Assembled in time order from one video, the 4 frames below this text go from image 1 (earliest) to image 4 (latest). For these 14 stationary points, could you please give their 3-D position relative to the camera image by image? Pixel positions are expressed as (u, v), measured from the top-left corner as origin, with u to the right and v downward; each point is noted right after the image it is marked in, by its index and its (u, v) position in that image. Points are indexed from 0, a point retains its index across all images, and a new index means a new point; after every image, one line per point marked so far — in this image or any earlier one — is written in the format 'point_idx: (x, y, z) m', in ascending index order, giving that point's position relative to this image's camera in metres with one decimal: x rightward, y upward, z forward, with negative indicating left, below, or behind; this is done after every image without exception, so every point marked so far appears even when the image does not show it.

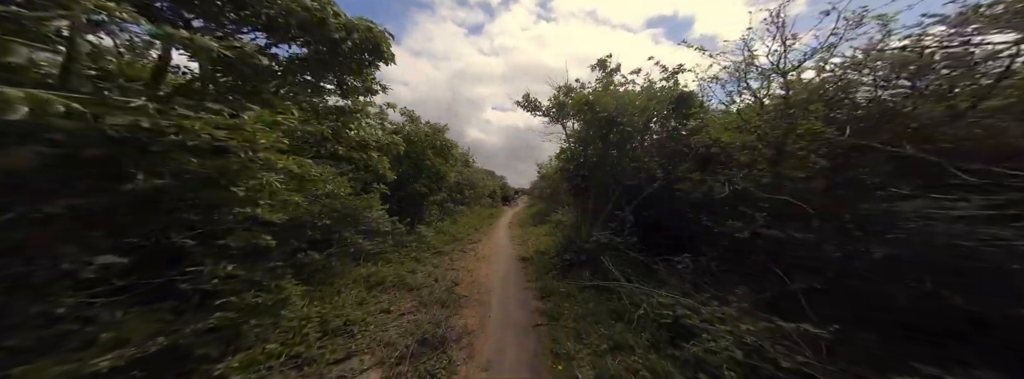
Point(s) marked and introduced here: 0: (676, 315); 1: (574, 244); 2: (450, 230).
0: (+2.4, -1.8, +3.5) m
1: (+1.8, -1.7, +7.3) m
2: (-3.0, -2.0, +11.4) m
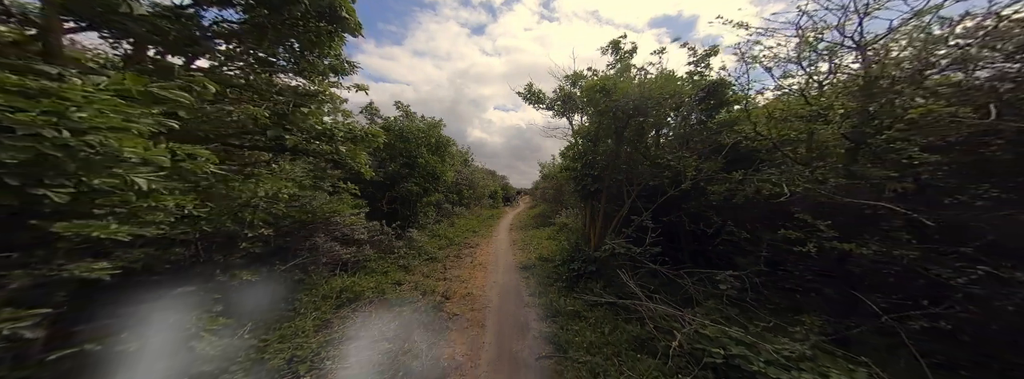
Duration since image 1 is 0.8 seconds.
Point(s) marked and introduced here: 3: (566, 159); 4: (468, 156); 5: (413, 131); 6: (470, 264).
0: (+2.4, -1.9, +2.7) m
1: (+1.8, -1.7, +6.5) m
2: (-3.0, -2.0, +10.6) m
3: (+1.5, +0.9, +7.0) m
4: (-3.6, +2.7, +19.3) m
5: (-4.0, +2.2, +9.5) m
6: (-1.4, -2.5, +8.1) m
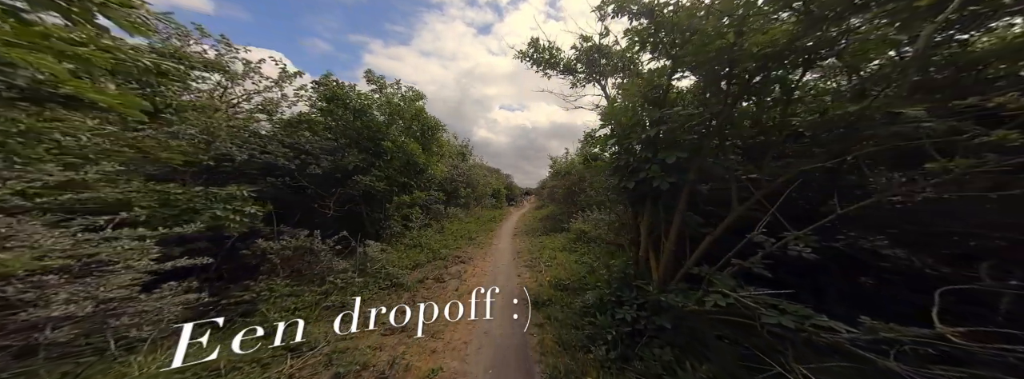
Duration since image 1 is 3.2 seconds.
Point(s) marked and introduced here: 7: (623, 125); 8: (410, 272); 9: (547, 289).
0: (+2.4, -1.8, +0.1) m
1: (+1.8, -1.6, +3.8) m
2: (-2.8, -1.9, +8.1) m
3: (+1.6, +1.0, +4.3) m
4: (-3.2, +2.8, +16.7) m
5: (-3.8, +2.4, +6.9) m
6: (-1.3, -2.4, +5.5) m
7: (+1.8, +1.1, +3.8) m
8: (-2.6, -2.1, +6.3) m
9: (+0.9, -2.4, +5.8) m
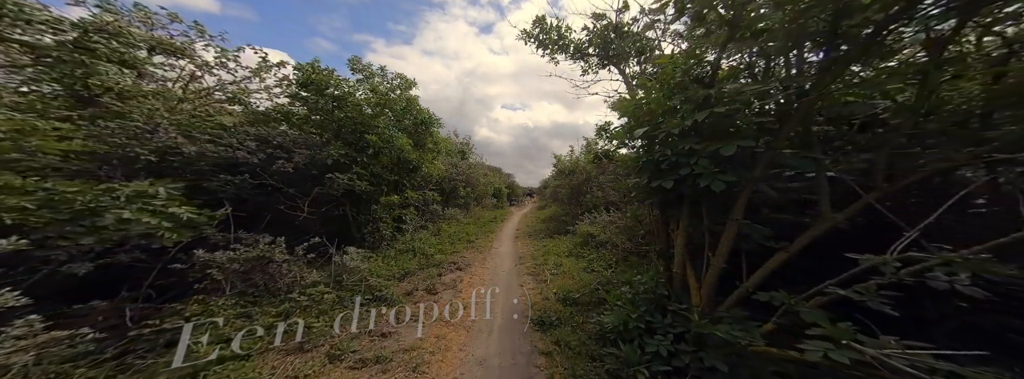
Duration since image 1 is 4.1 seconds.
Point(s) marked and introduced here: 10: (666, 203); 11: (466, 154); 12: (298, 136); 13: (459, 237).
0: (+2.4, -1.8, -0.7) m
1: (+1.9, -1.6, +3.0) m
2: (-2.8, -1.9, +7.3) m
3: (+1.6, +1.0, +3.5) m
4: (-3.1, +2.8, +15.9) m
5: (-3.7, +2.4, +6.1) m
6: (-1.3, -2.4, +4.7) m
7: (+1.8, +1.1, +3.0) m
8: (-2.6, -2.1, +5.5) m
9: (+0.9, -2.3, +5.0) m
10: (+2.0, -0.1, +3.0) m
11: (-3.1, +2.4, +15.9) m
12: (-4.9, +1.3, +5.6) m
13: (-2.1, -1.9, +9.6) m
